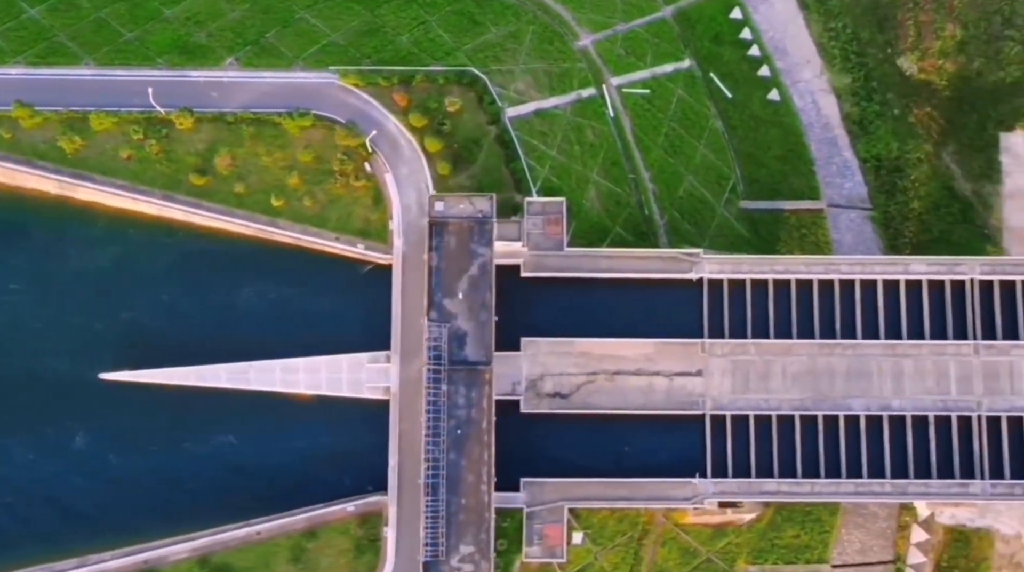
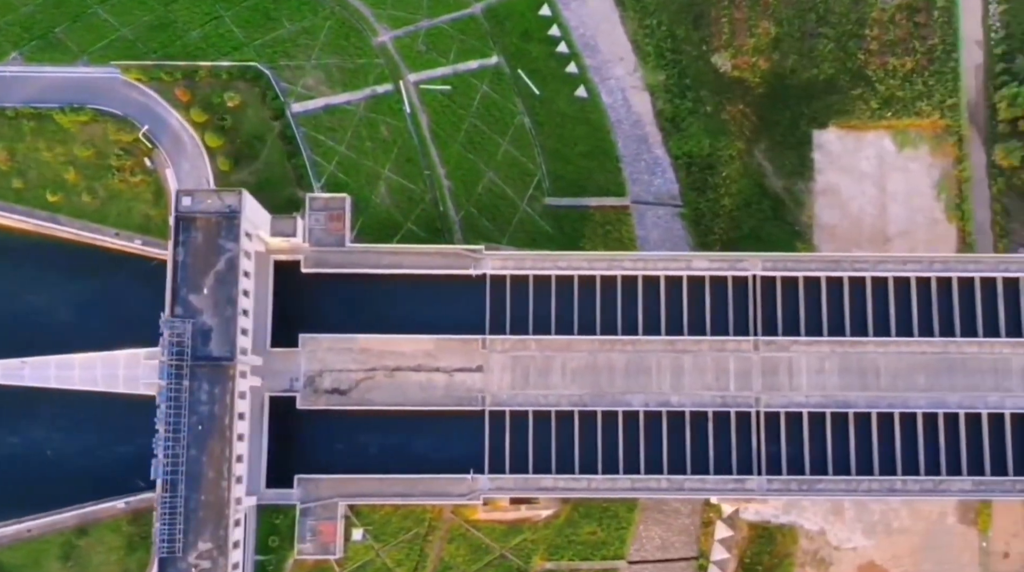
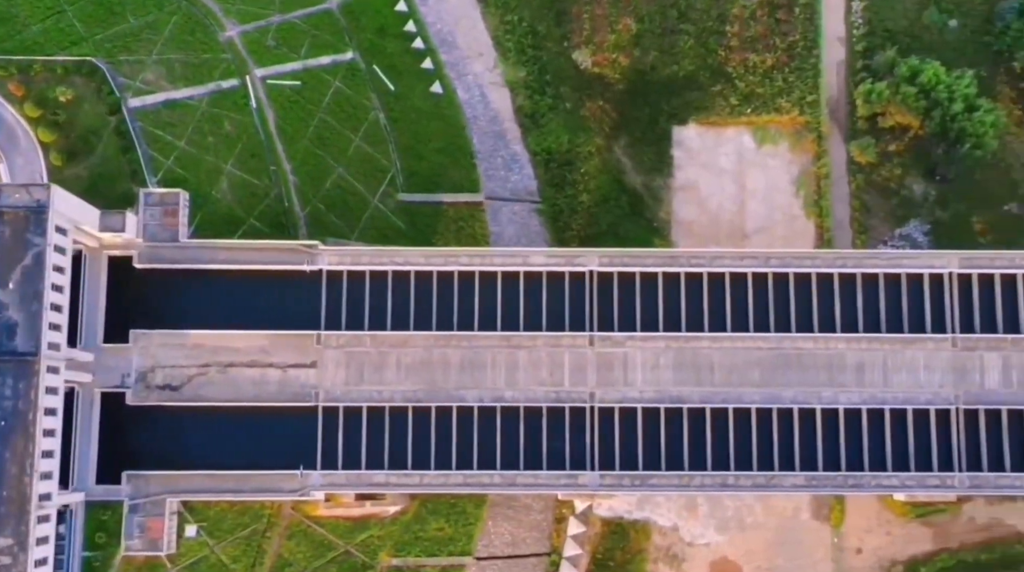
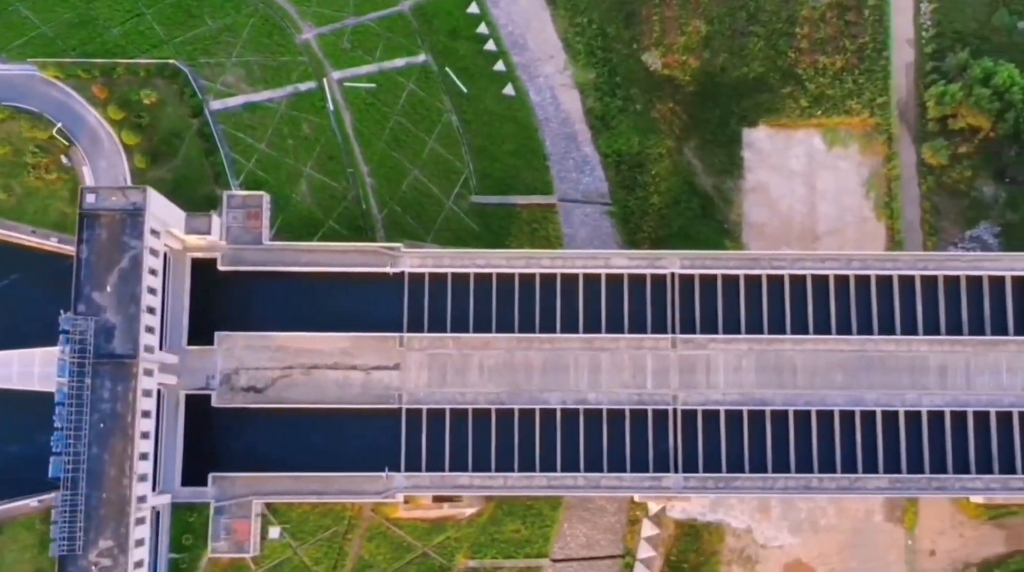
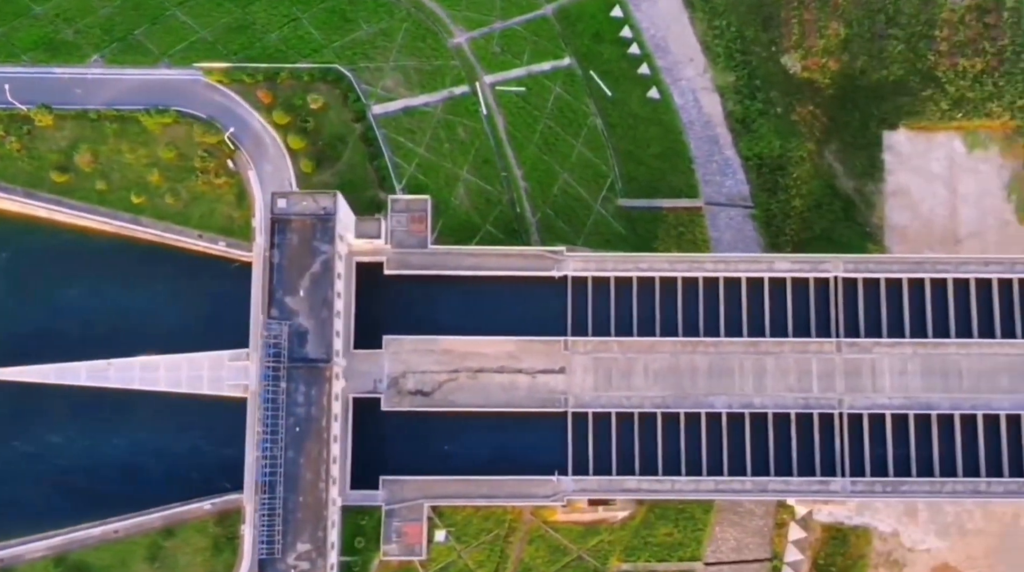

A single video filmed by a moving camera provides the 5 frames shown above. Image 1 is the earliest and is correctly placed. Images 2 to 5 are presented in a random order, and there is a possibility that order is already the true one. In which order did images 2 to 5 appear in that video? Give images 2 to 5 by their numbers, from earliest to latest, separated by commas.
5, 2, 4, 3
